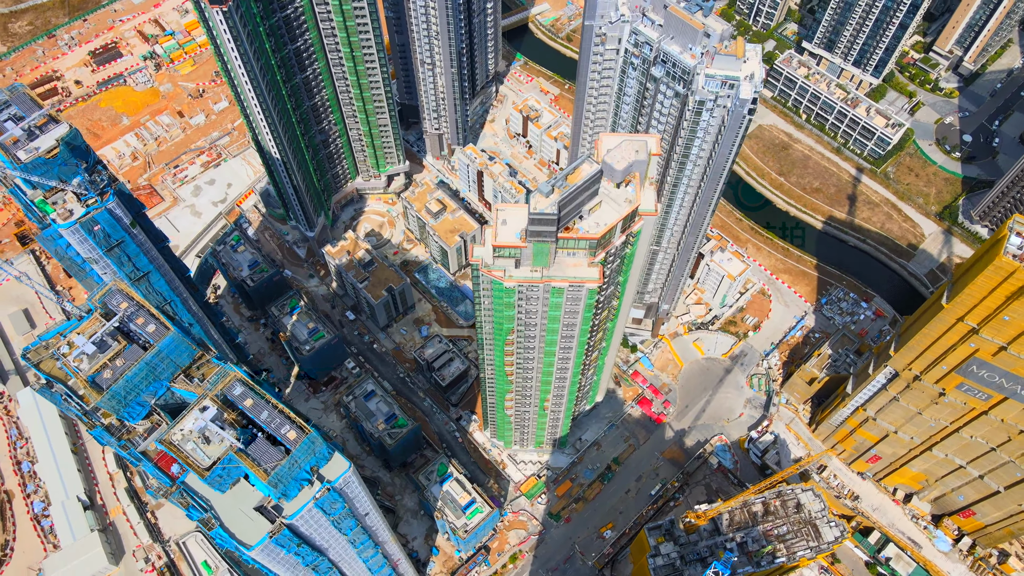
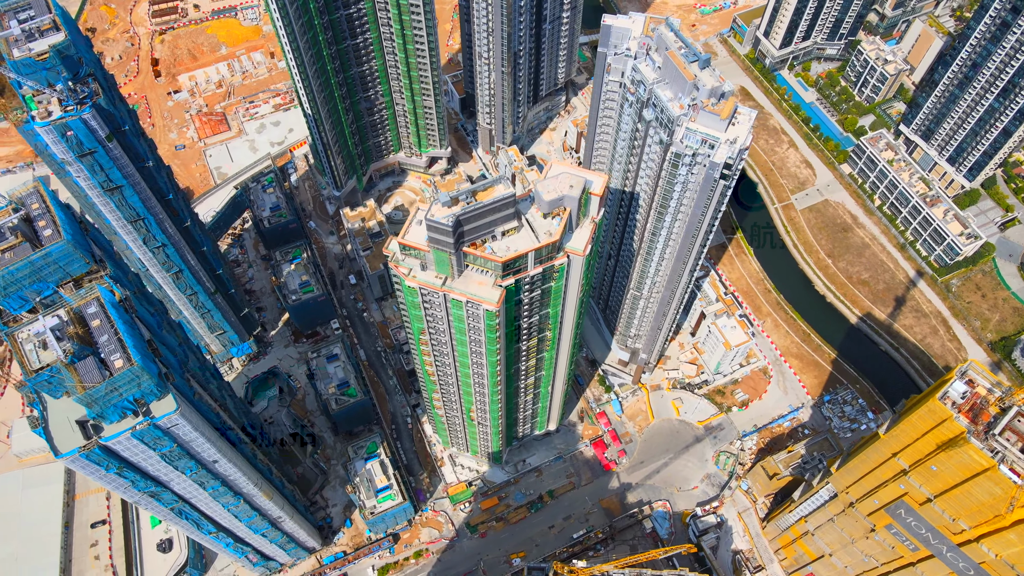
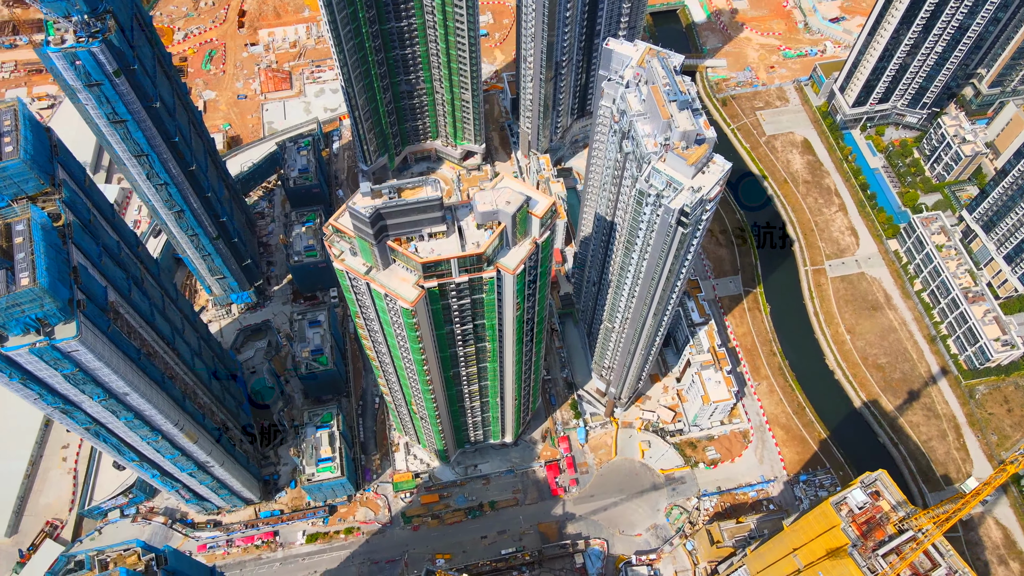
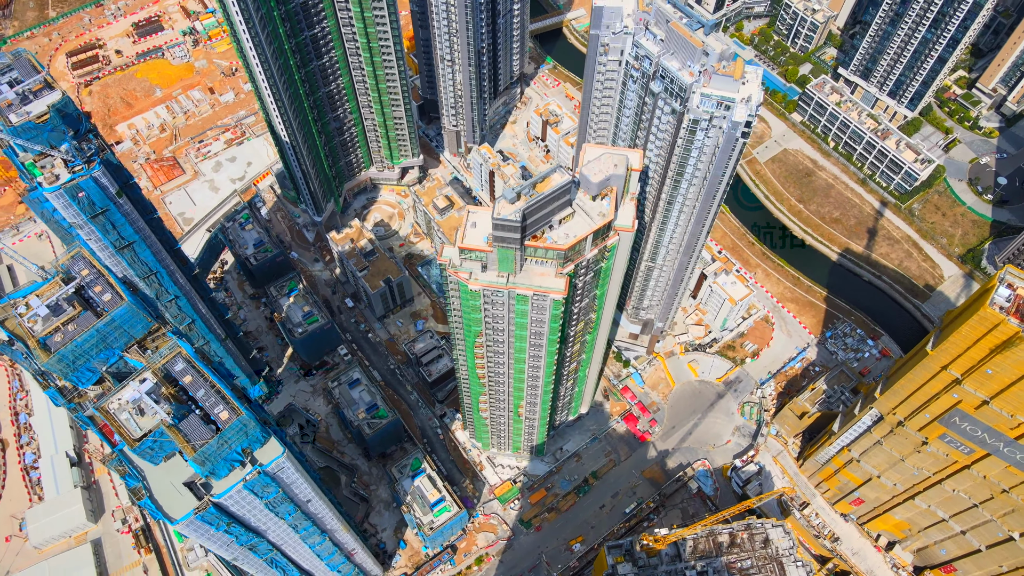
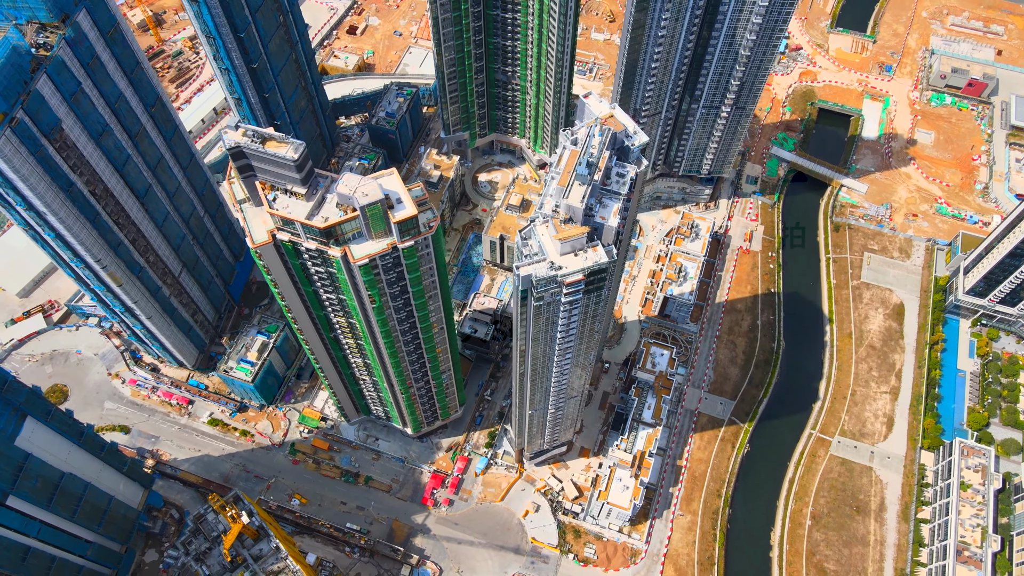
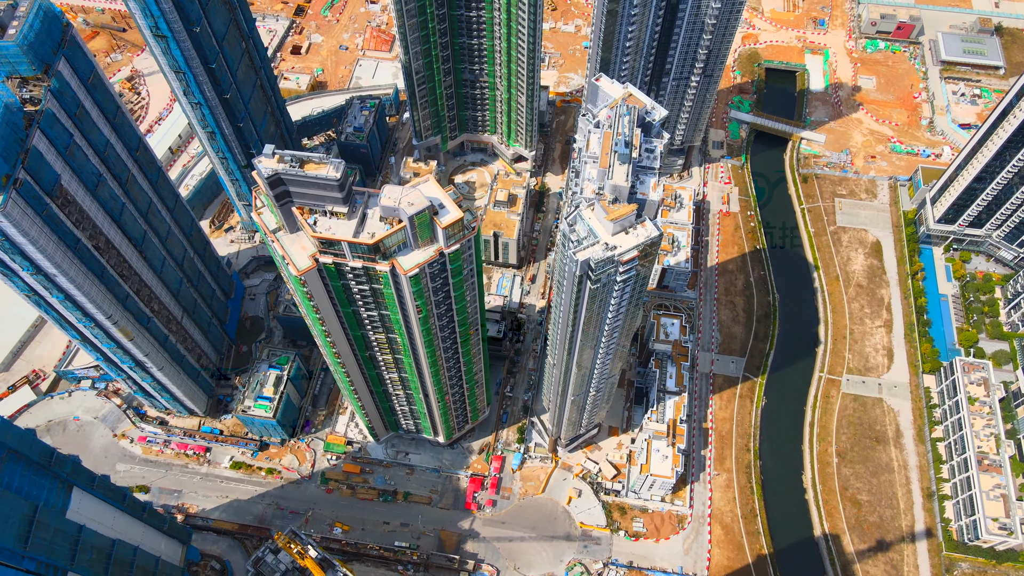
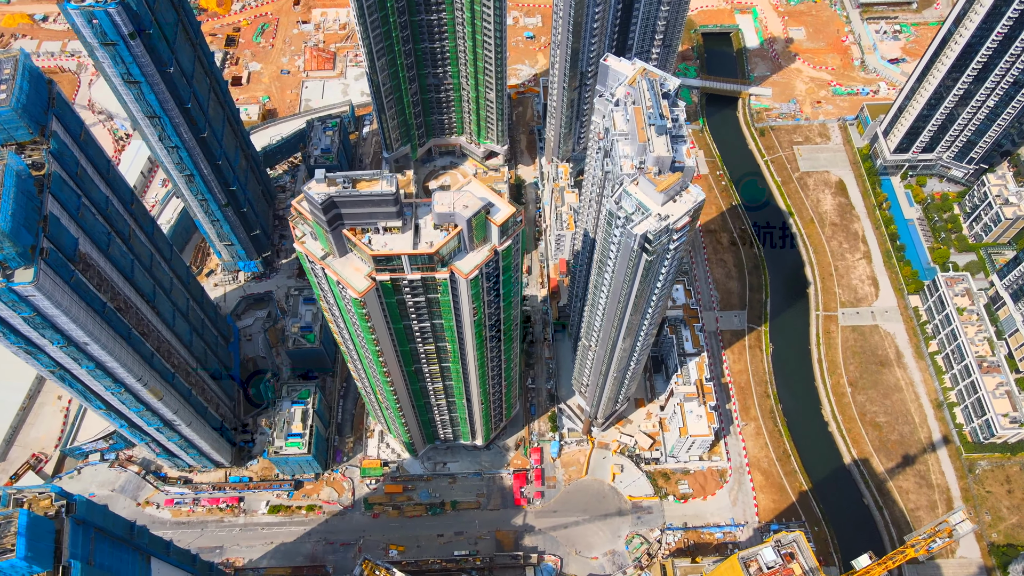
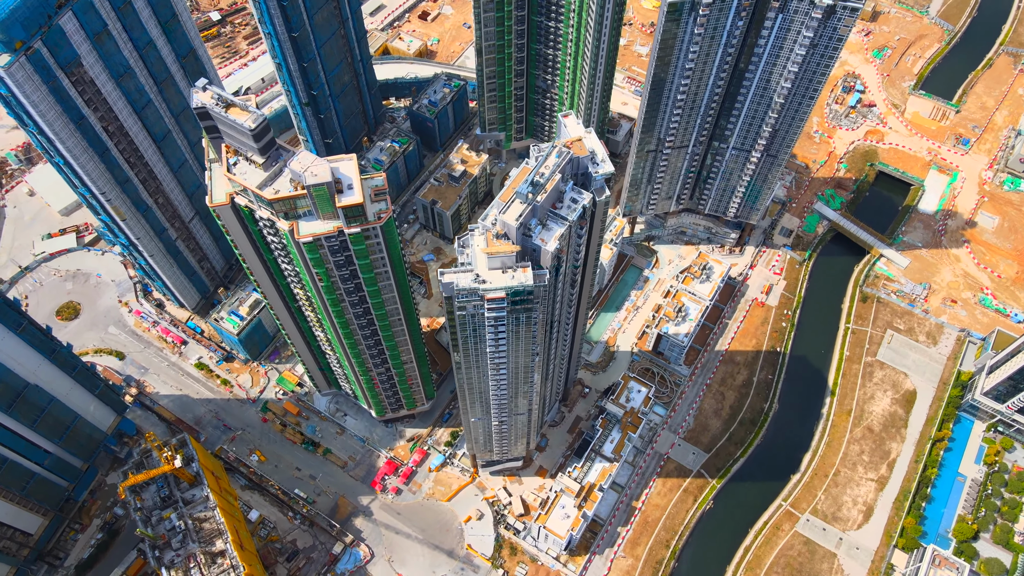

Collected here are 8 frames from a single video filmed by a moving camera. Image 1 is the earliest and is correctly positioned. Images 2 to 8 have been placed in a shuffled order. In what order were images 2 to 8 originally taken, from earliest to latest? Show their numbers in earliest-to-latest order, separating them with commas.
4, 2, 3, 7, 6, 5, 8
